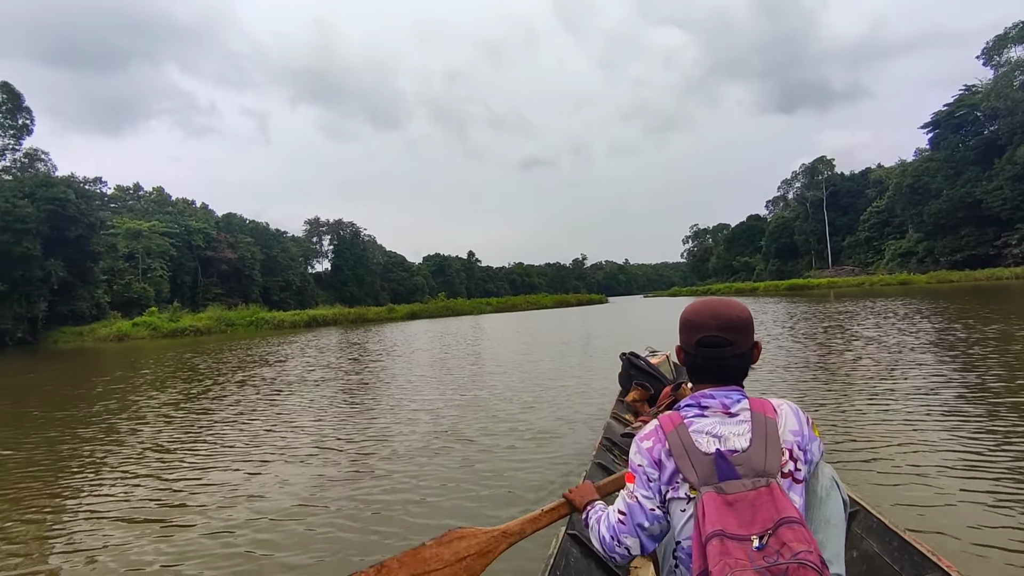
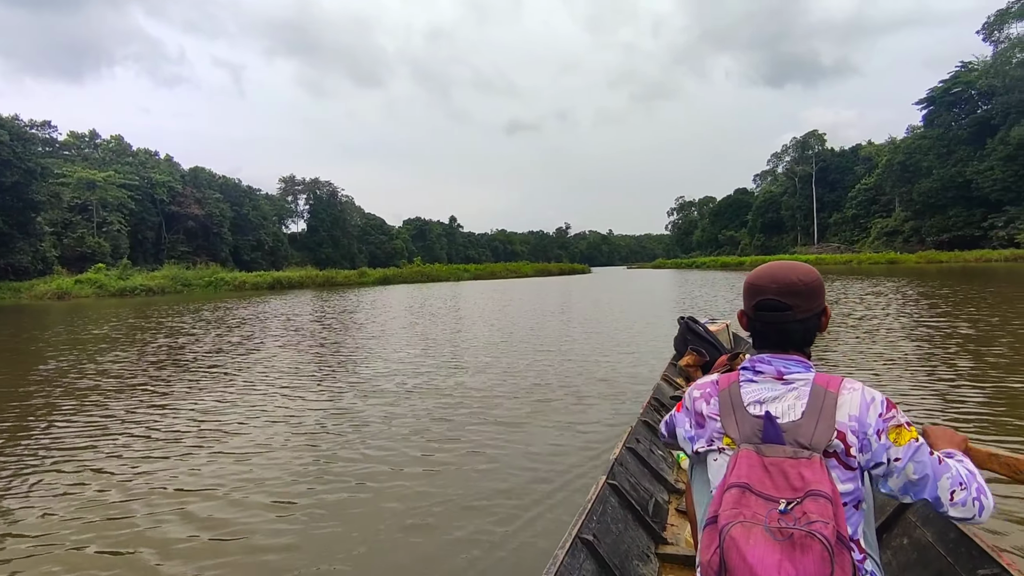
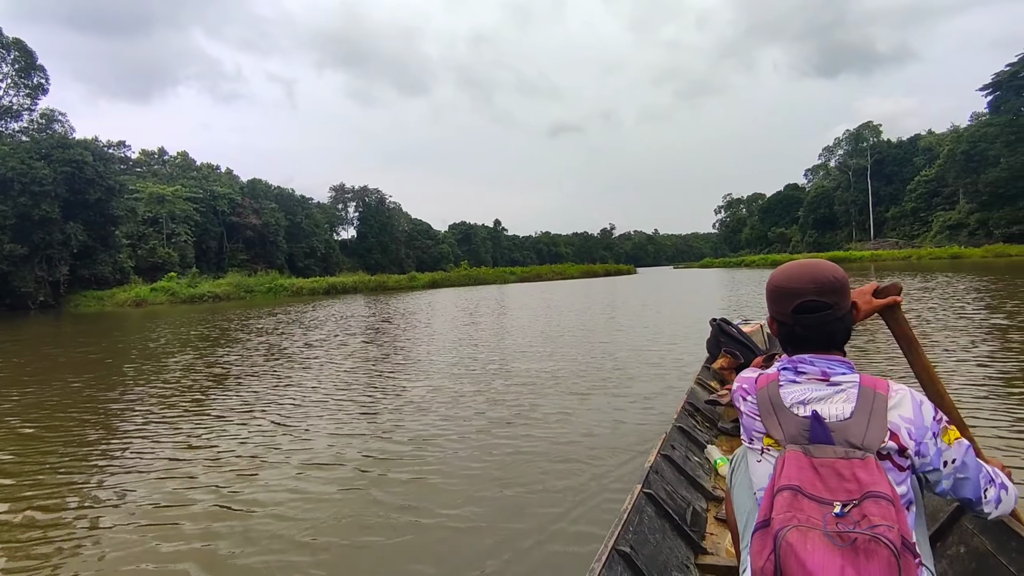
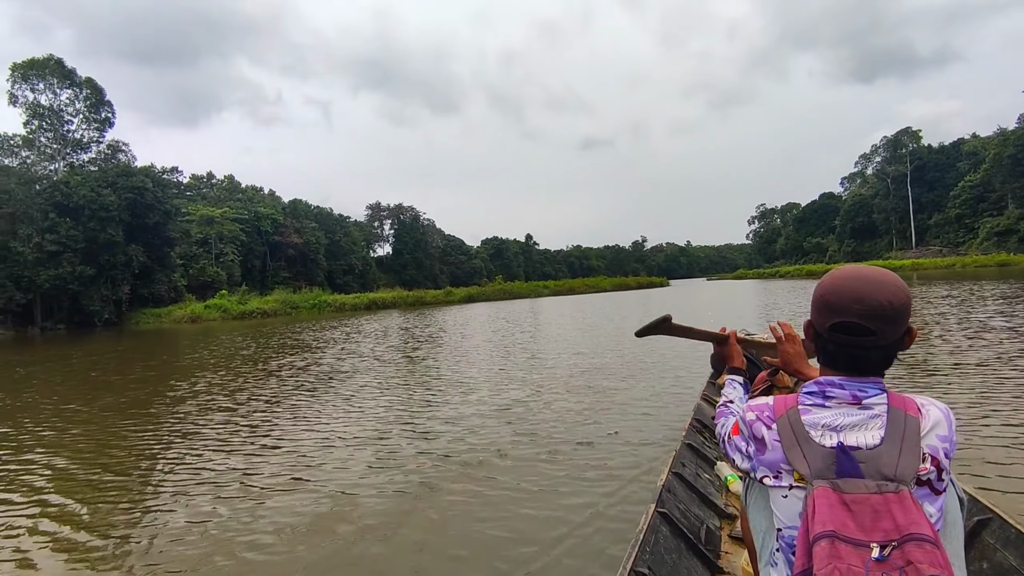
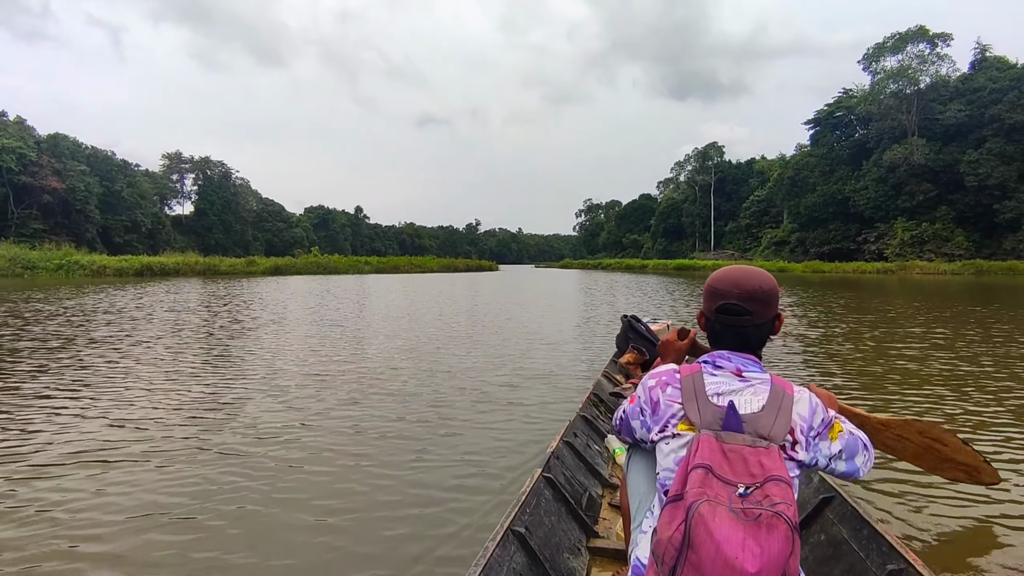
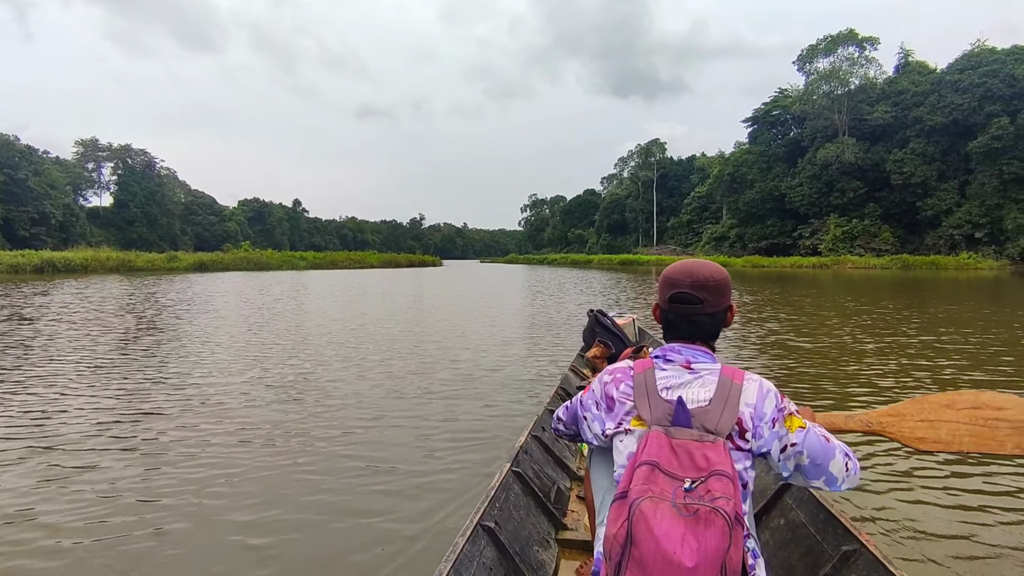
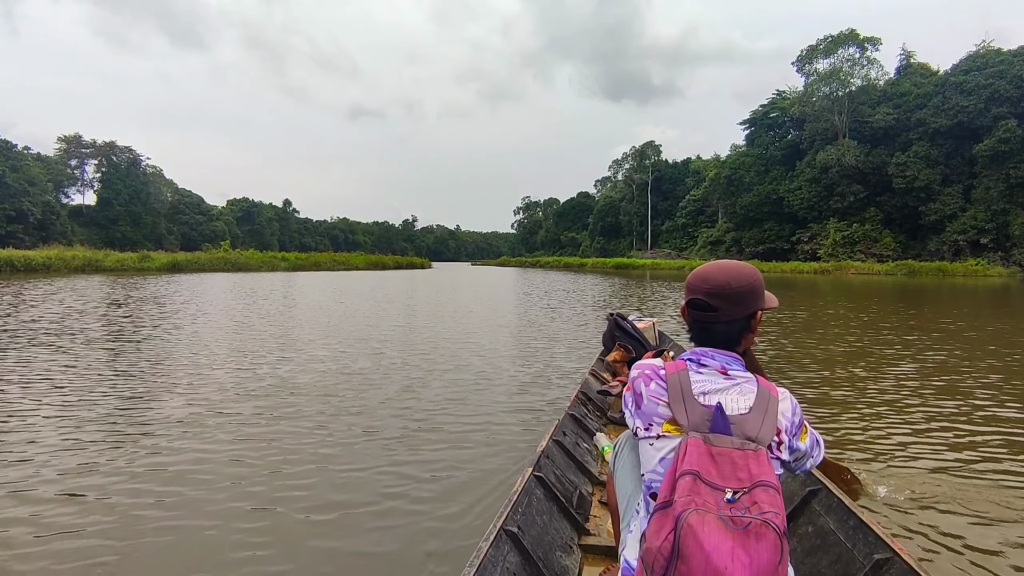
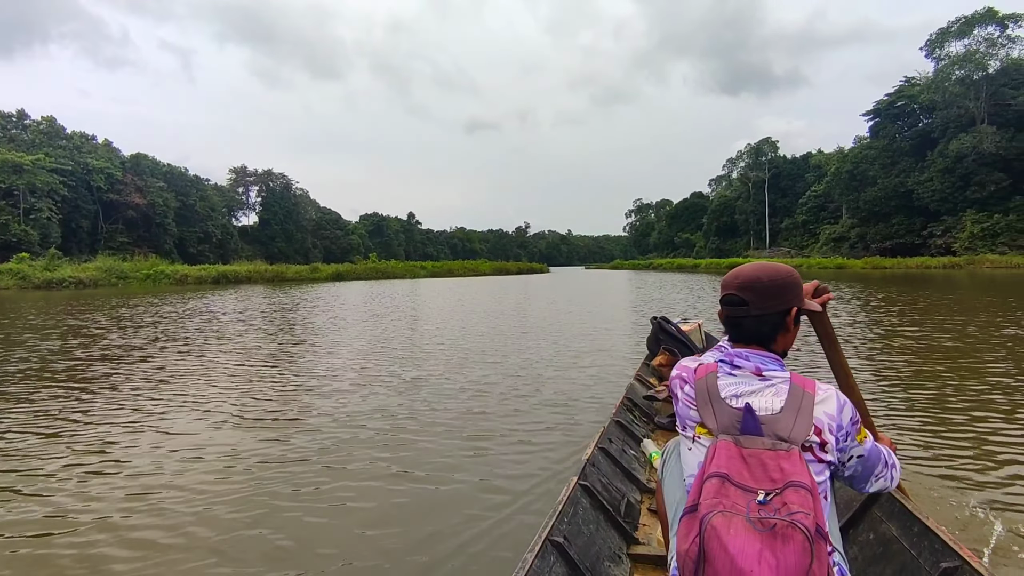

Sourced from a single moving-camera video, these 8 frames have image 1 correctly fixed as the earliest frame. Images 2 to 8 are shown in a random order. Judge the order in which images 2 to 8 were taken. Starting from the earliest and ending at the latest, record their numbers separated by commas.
4, 3, 2, 8, 5, 6, 7
